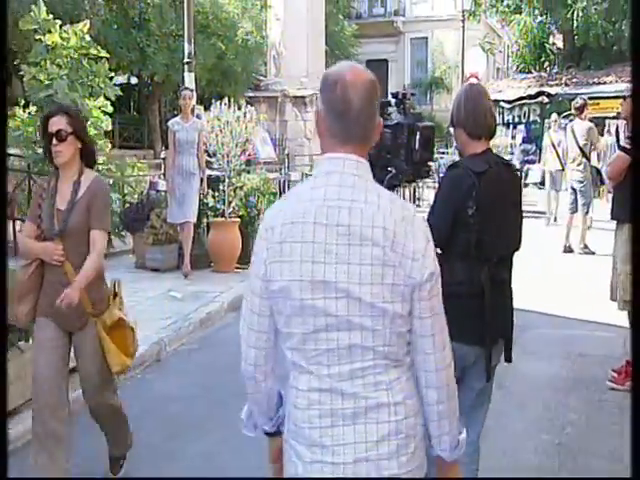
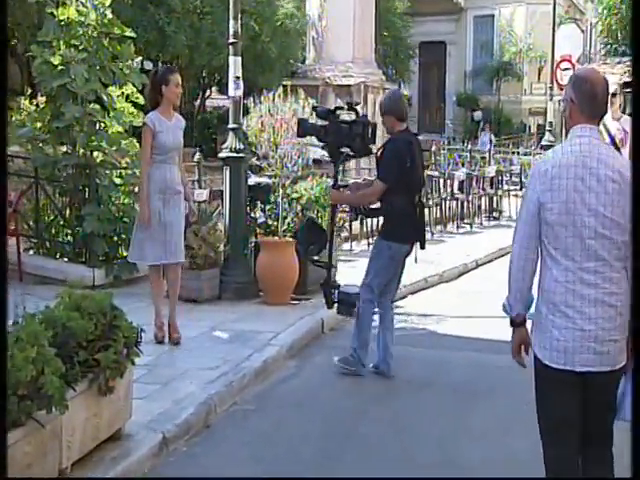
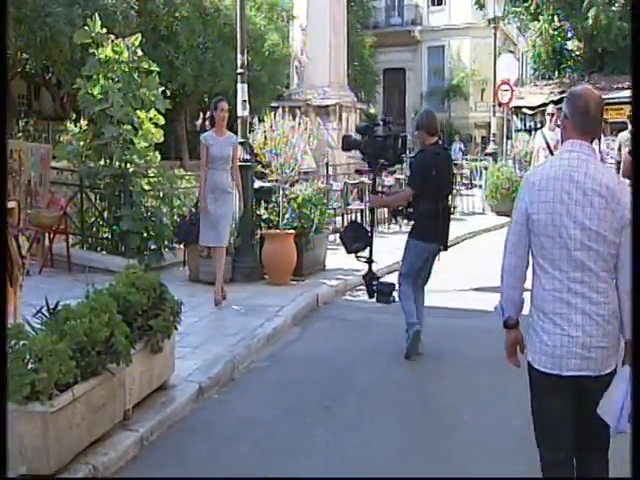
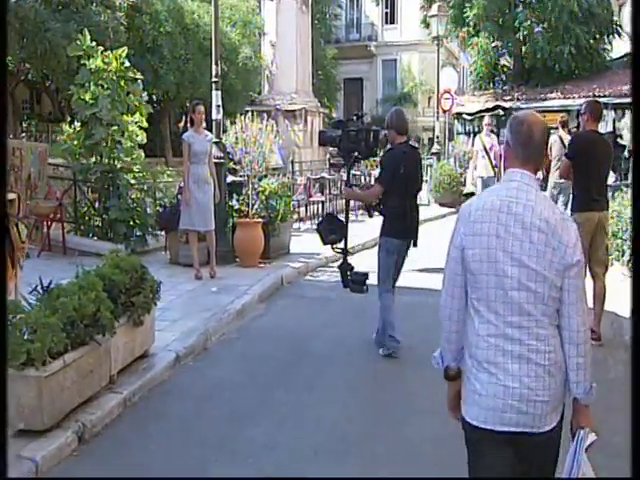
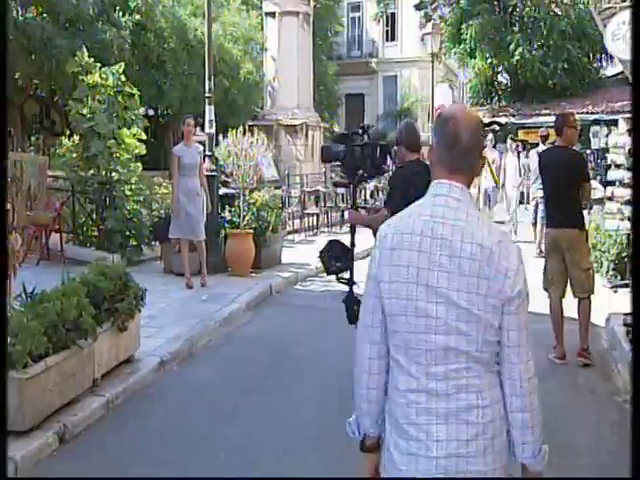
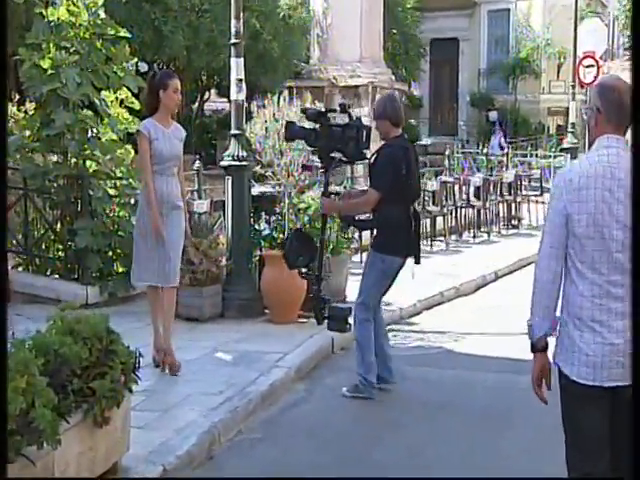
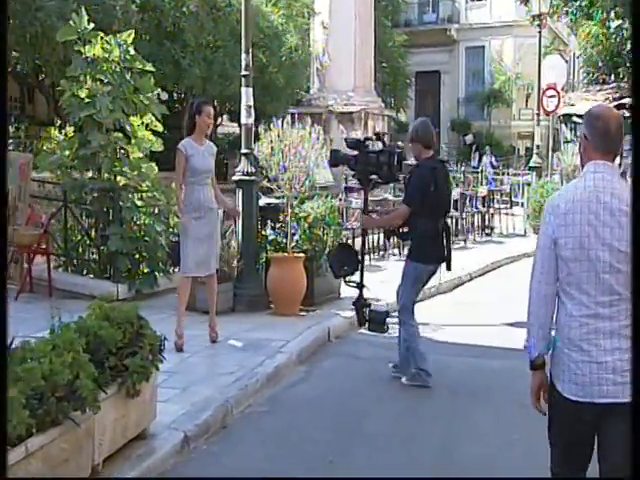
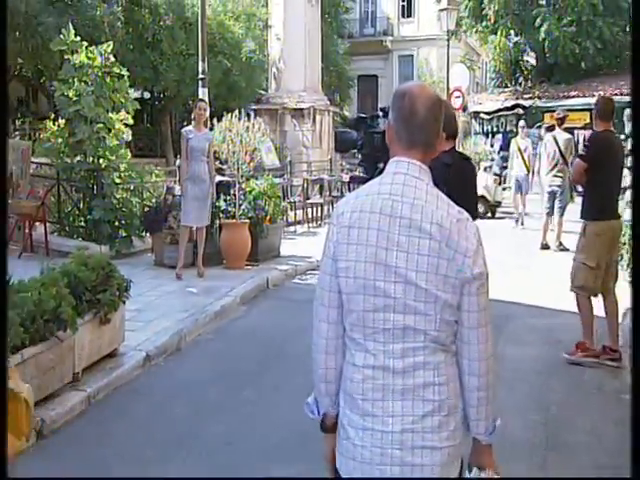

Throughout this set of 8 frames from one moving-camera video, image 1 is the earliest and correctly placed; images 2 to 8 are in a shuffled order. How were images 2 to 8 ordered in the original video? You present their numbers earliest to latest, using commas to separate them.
8, 5, 4, 3, 7, 2, 6
